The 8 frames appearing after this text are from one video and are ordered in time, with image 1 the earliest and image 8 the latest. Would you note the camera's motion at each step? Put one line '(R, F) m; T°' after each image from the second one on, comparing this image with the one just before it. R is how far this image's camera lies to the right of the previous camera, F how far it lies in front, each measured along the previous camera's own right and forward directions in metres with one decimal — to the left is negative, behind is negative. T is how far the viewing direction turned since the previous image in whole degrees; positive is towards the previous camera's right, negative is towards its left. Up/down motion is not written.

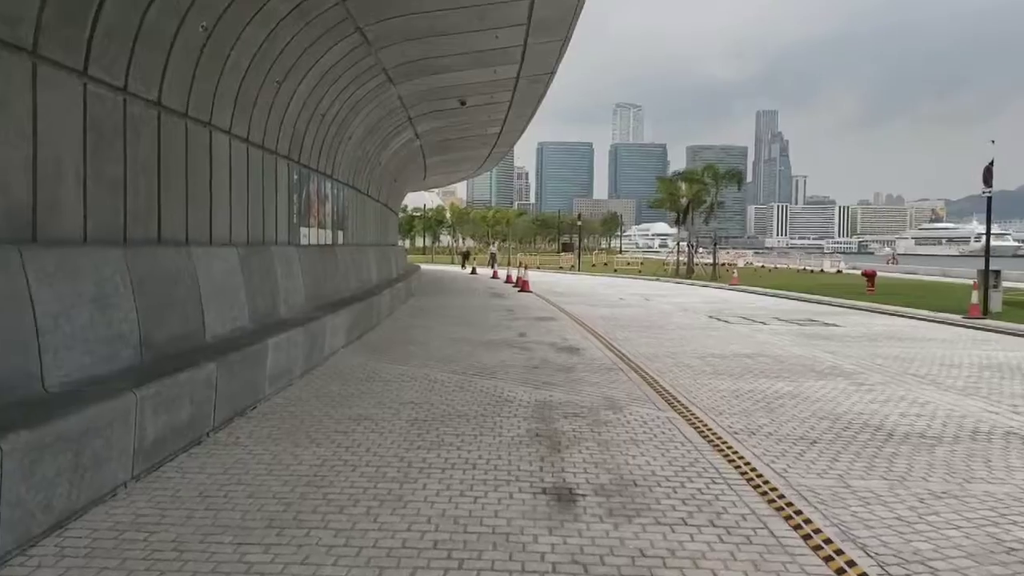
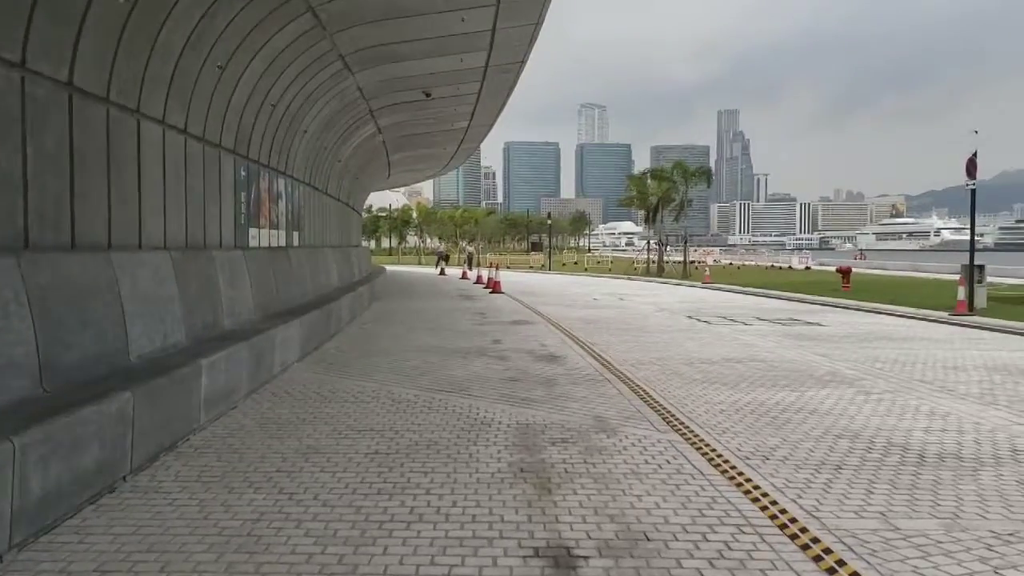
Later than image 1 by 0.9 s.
(-0.1, +1.1) m; +2°
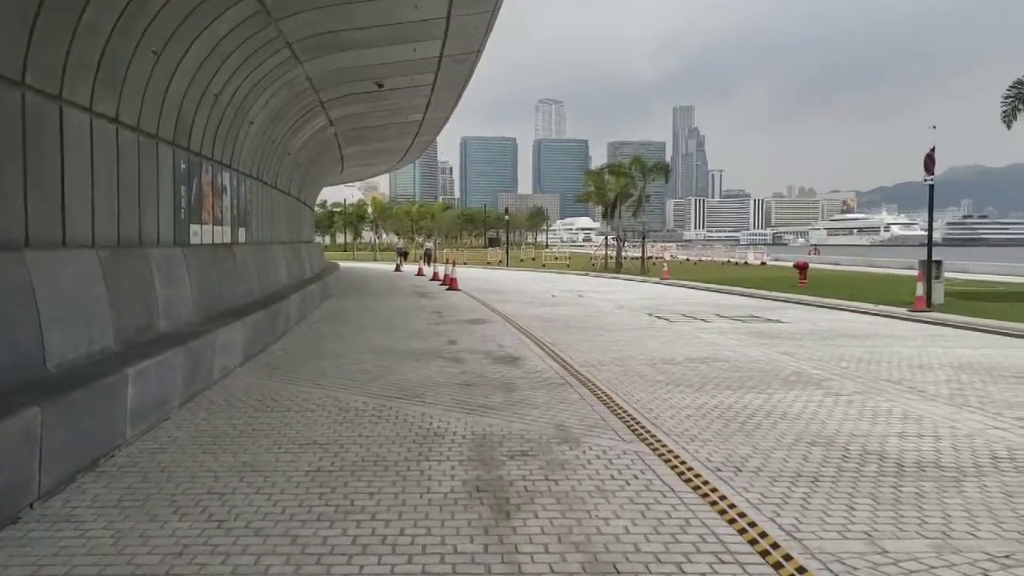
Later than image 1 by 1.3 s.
(0.0, +0.5) m; +3°
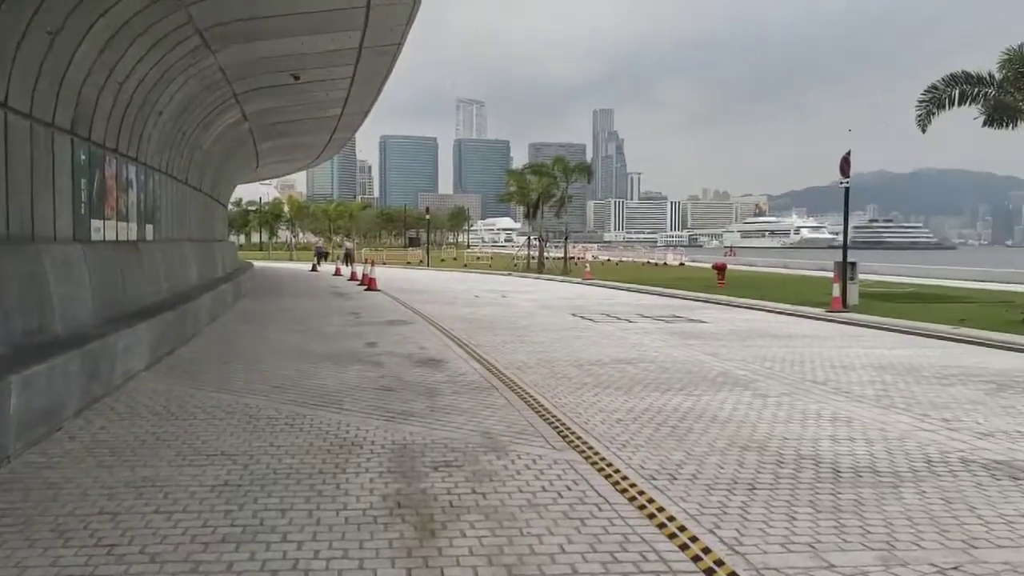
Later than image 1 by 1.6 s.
(0.0, +0.4) m; +5°
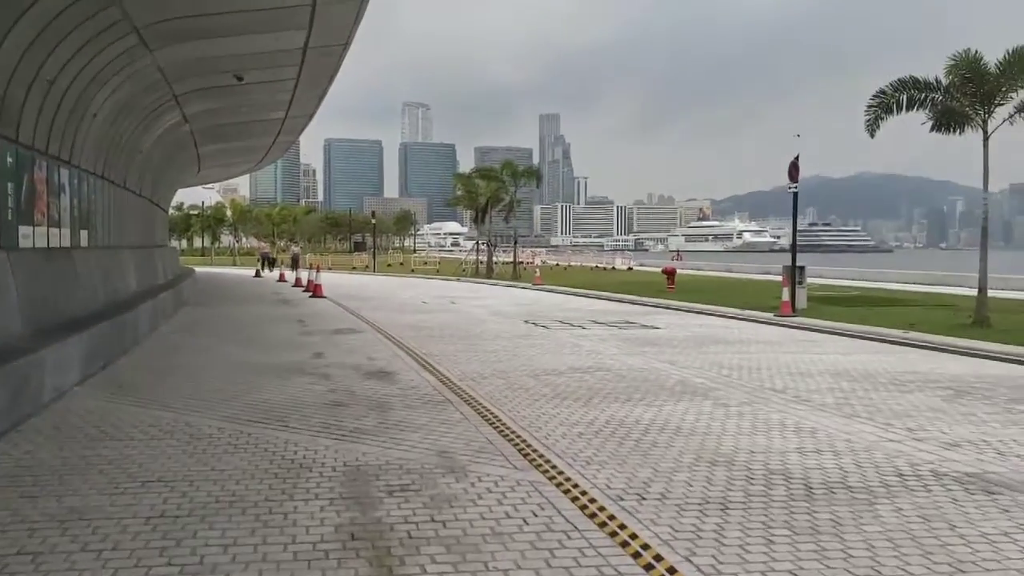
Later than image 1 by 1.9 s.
(-0.1, +0.3) m; +3°
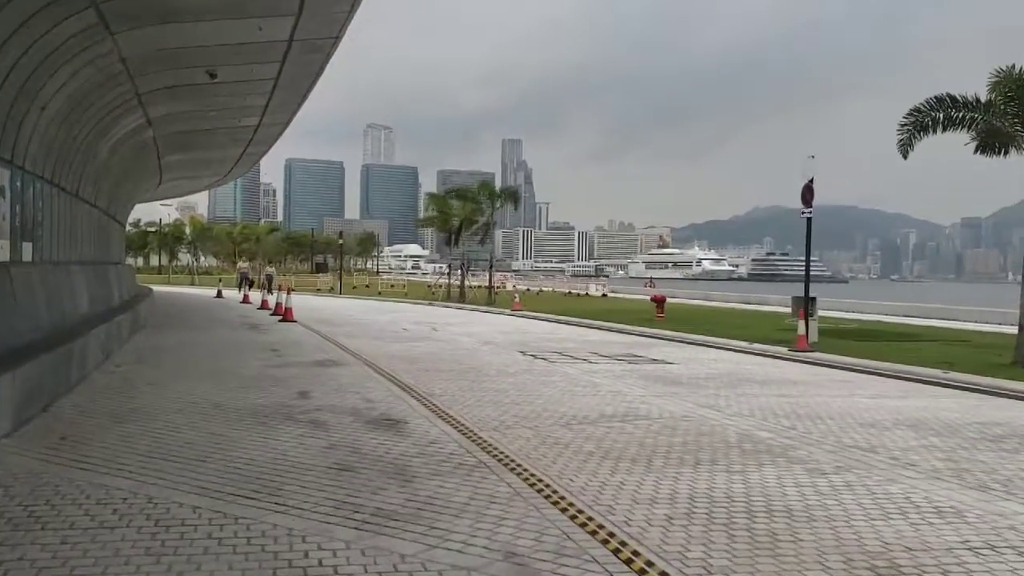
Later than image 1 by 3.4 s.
(-0.7, +1.8) m; +2°
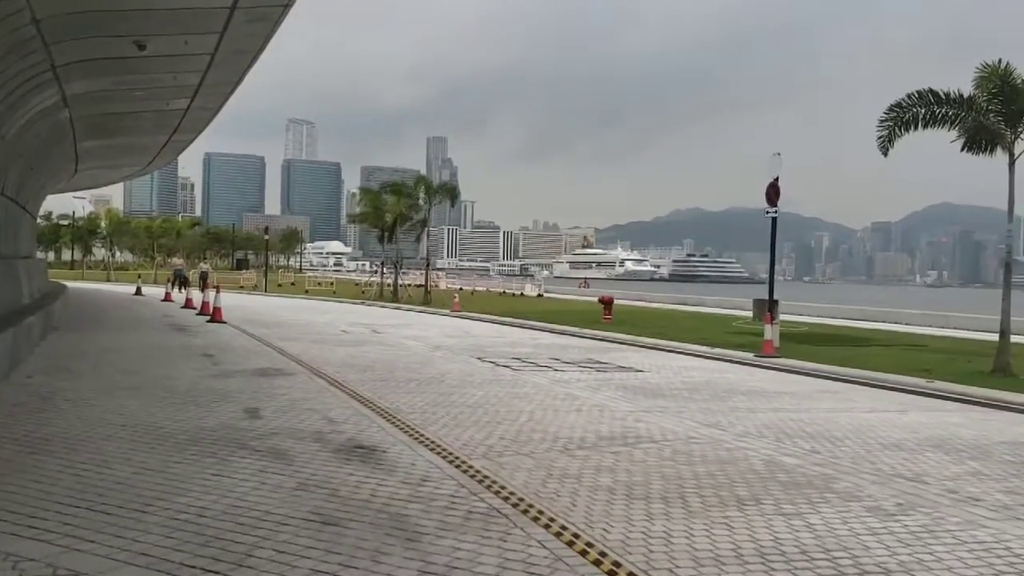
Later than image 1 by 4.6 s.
(-0.6, +1.3) m; +5°
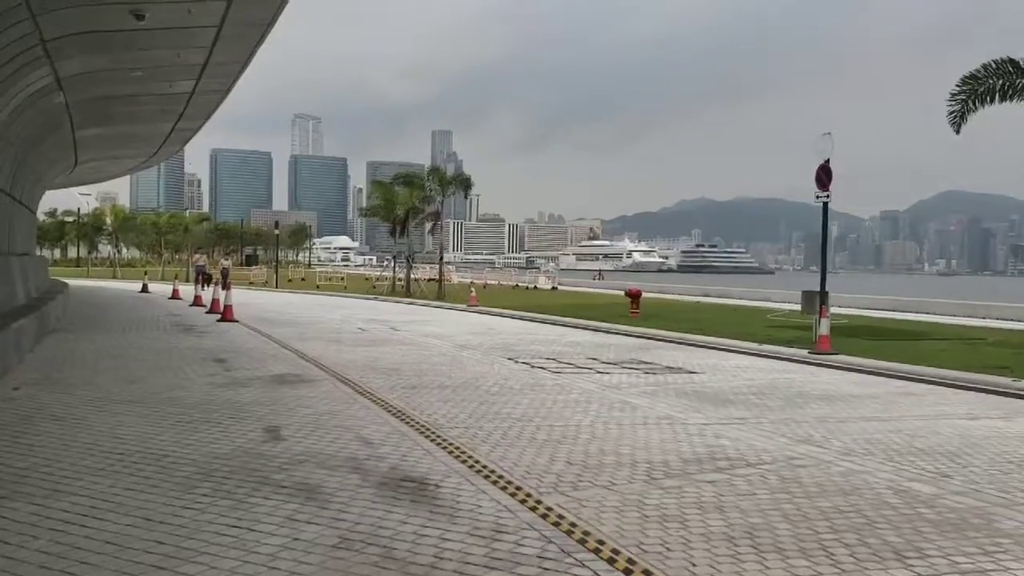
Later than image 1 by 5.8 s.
(-0.5, +1.4) m; 0°
